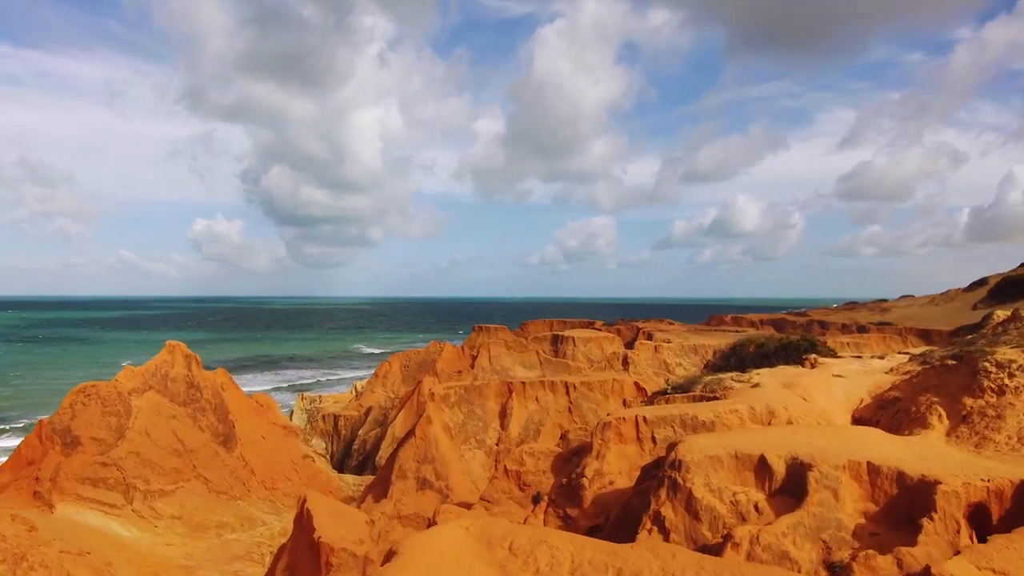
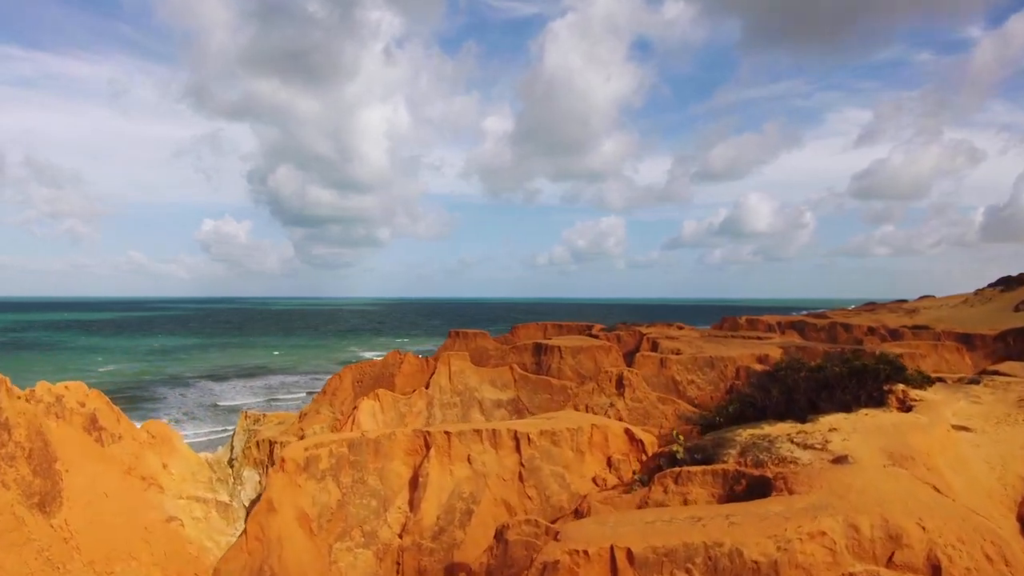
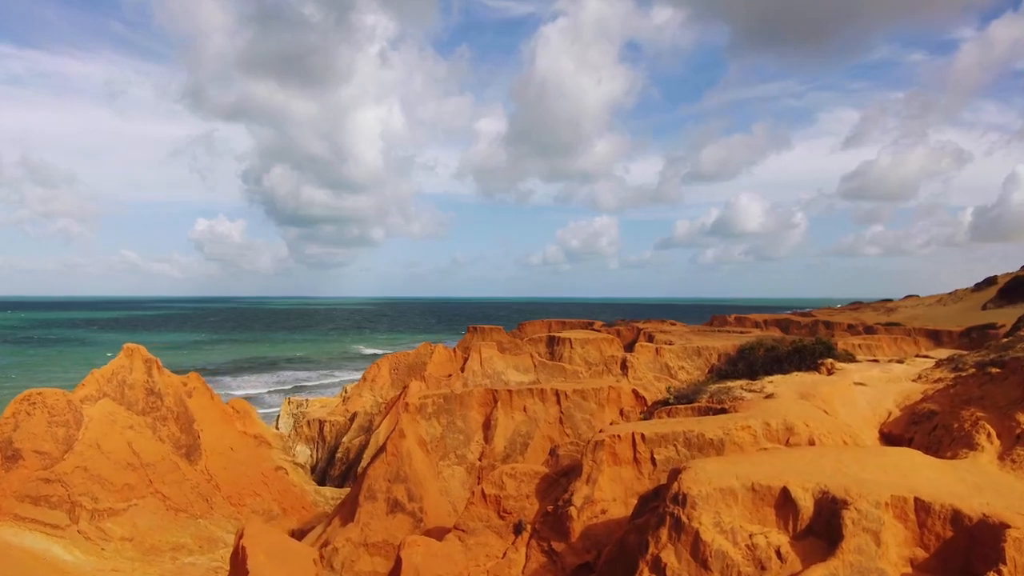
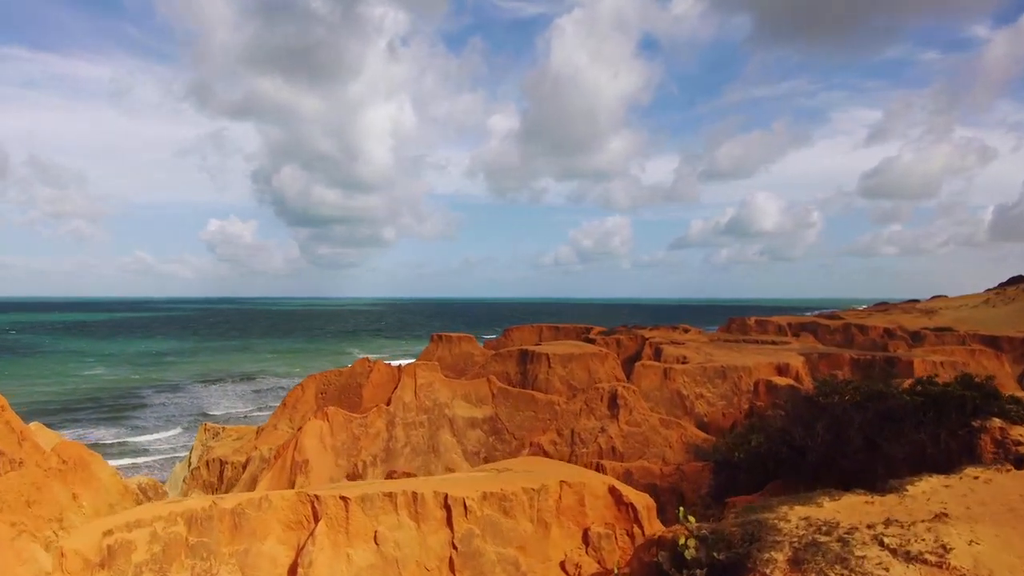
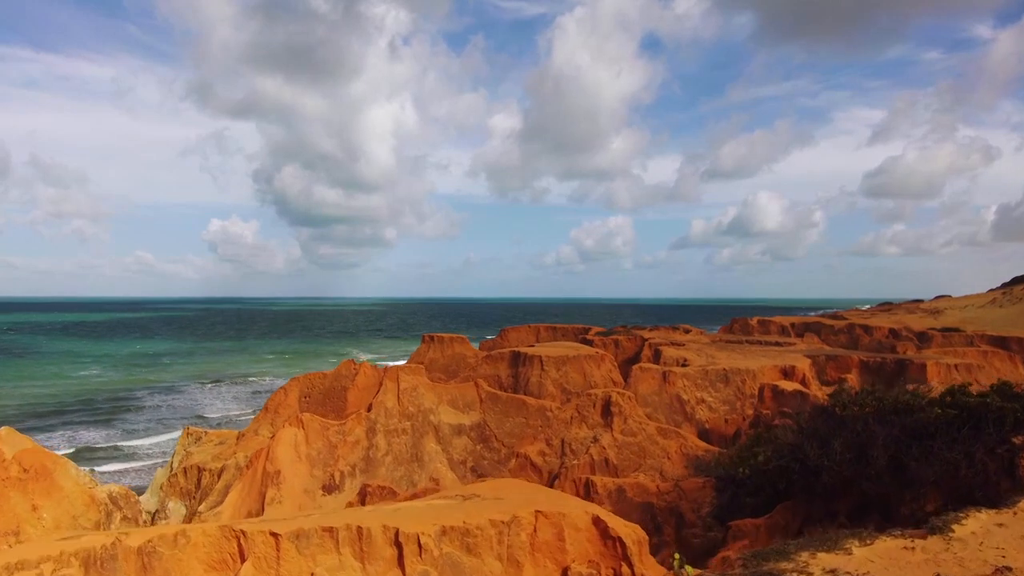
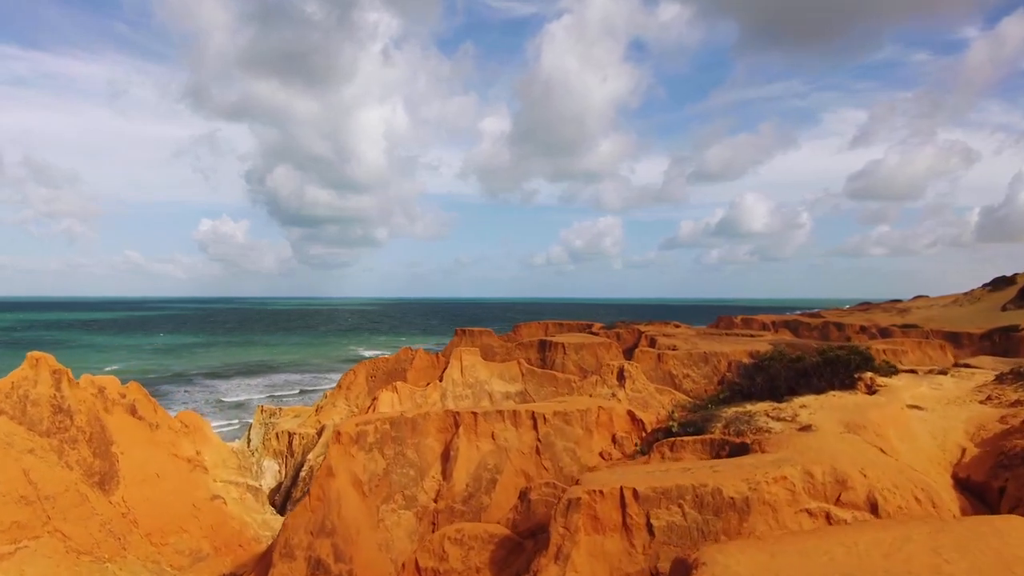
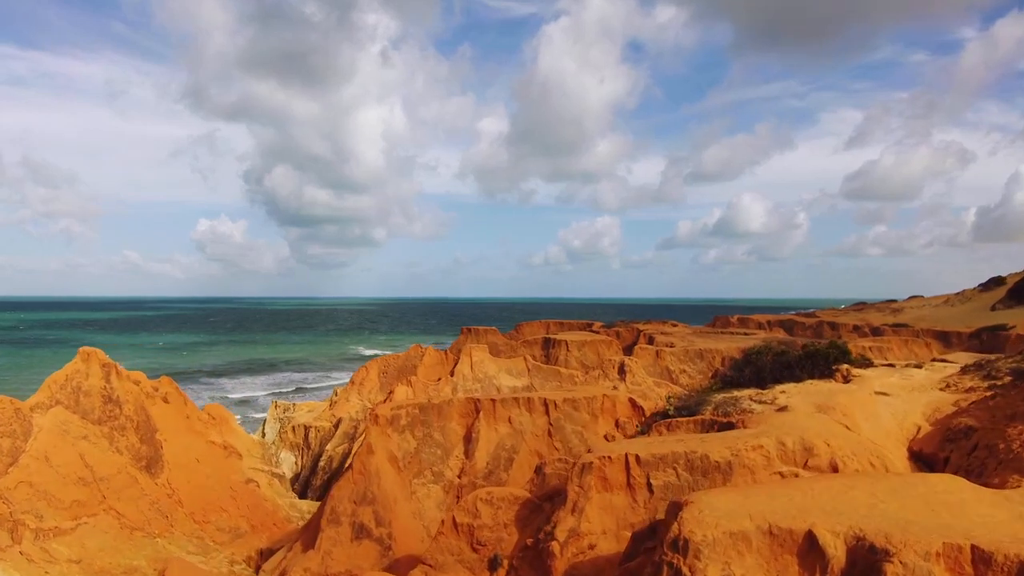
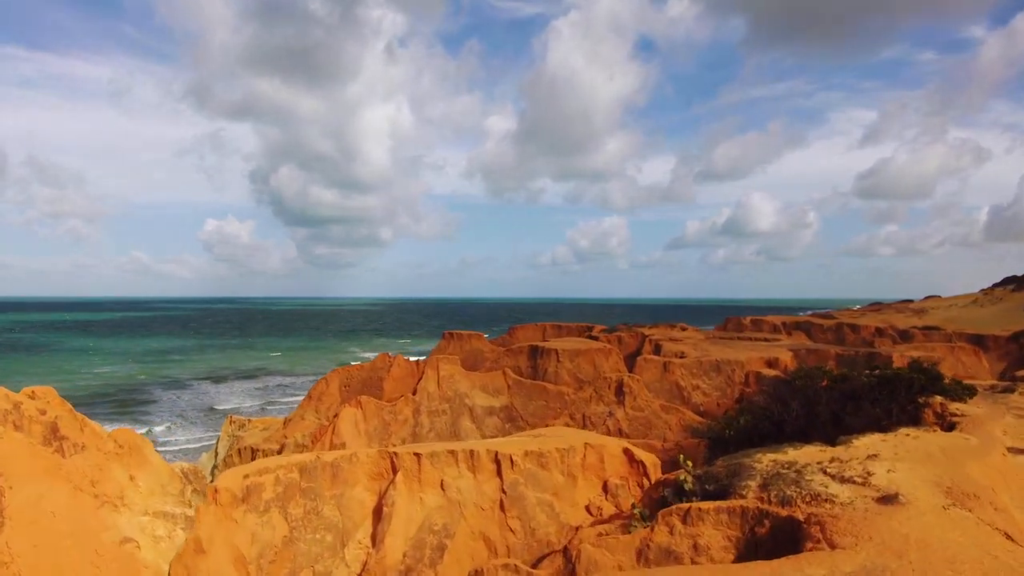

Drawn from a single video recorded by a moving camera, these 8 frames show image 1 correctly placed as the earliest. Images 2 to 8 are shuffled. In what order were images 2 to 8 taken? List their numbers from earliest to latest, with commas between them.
3, 7, 6, 2, 8, 4, 5
